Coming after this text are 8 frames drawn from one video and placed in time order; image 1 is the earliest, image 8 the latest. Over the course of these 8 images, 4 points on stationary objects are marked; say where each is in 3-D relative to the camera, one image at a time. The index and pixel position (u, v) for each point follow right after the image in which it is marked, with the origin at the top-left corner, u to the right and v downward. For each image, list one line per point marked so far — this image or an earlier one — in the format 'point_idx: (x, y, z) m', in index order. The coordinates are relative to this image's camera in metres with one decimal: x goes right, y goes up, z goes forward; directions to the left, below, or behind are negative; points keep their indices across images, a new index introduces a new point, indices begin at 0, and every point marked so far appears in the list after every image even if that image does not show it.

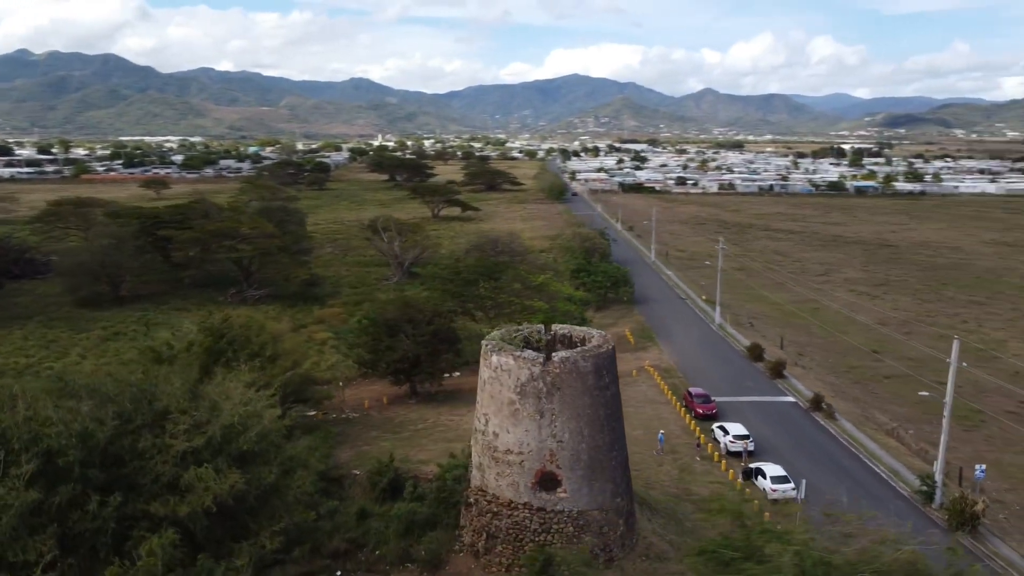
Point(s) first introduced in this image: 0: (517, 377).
0: (+0.1, -1.7, +15.2) m
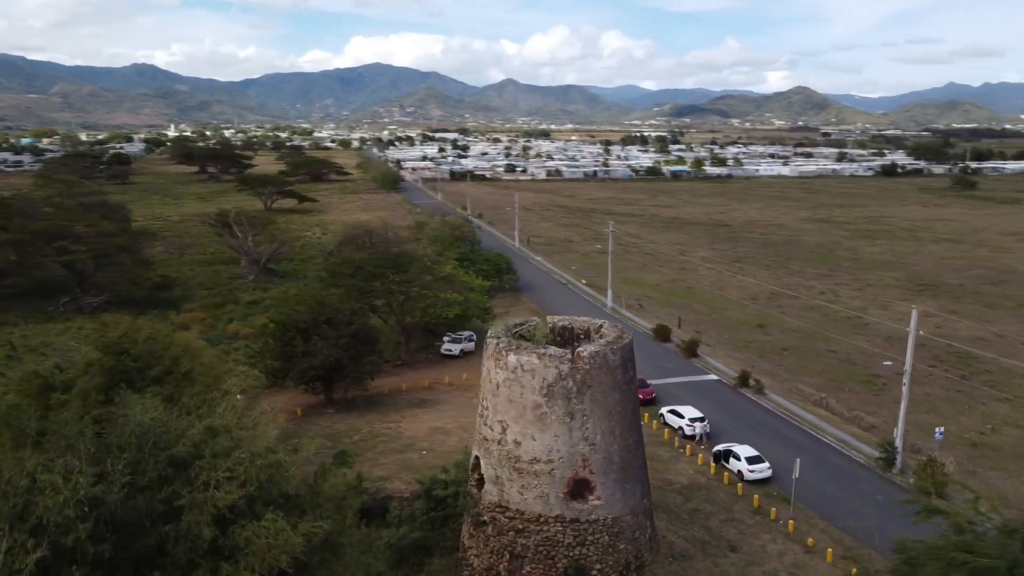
0: (+0.5, -1.5, +13.6) m
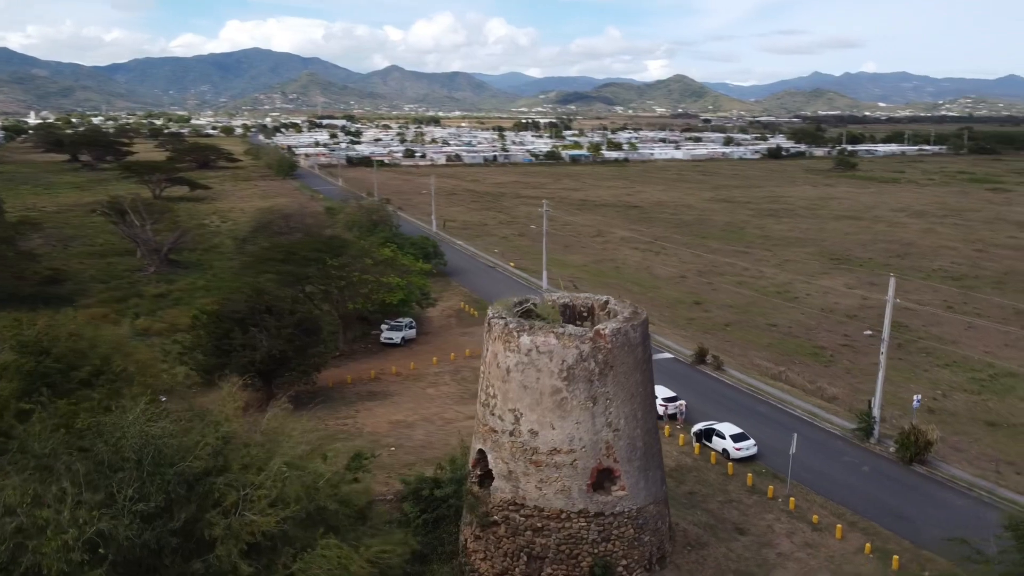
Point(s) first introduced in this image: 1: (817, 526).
0: (+0.8, -1.1, +12.2) m
1: (+6.0, -4.7, +15.8) m
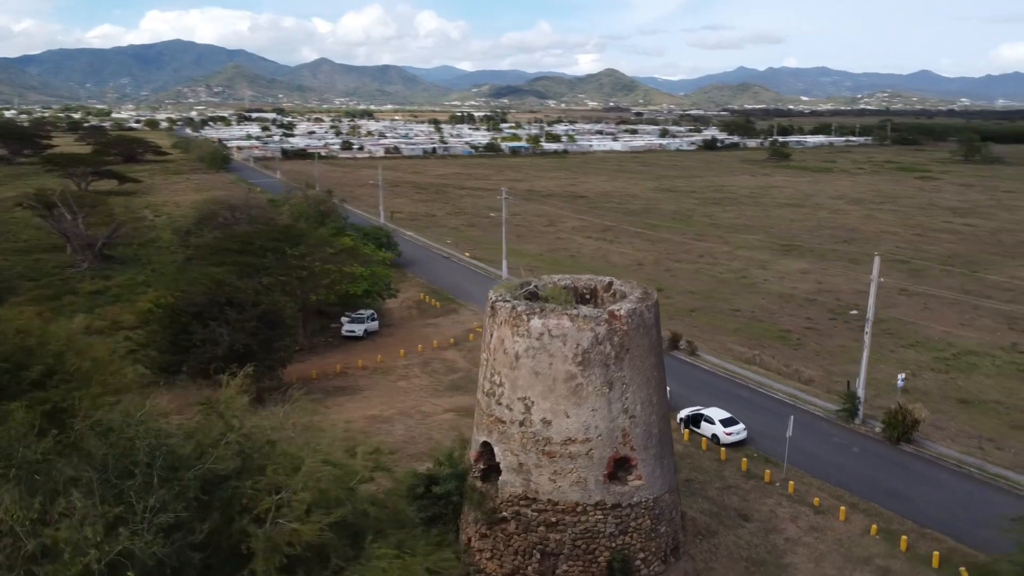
0: (+0.9, -0.8, +11.5) m
1: (+5.9, -4.3, +15.5) m
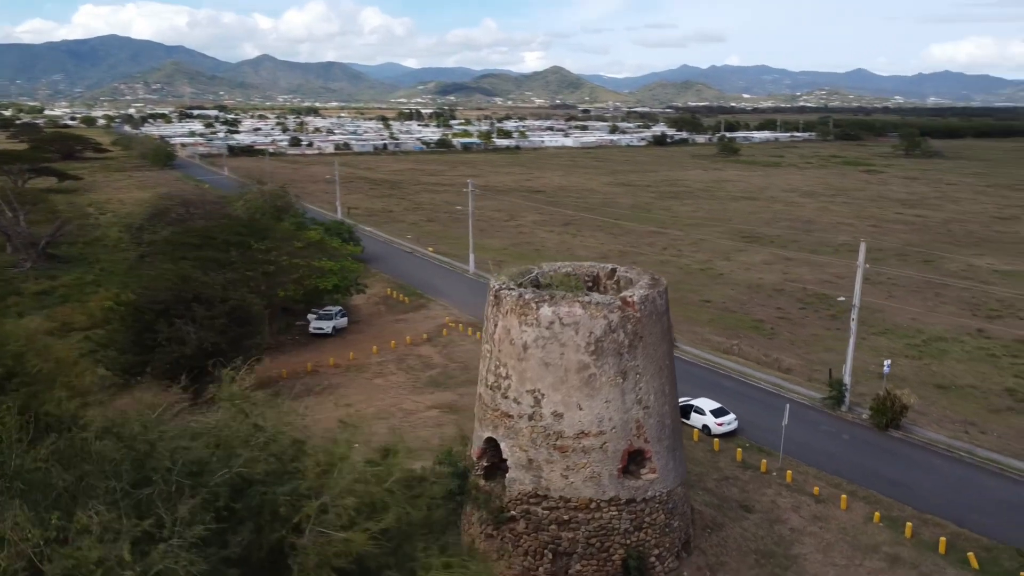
0: (+1.1, -0.6, +11.0) m
1: (+5.8, -4.0, +15.3) m
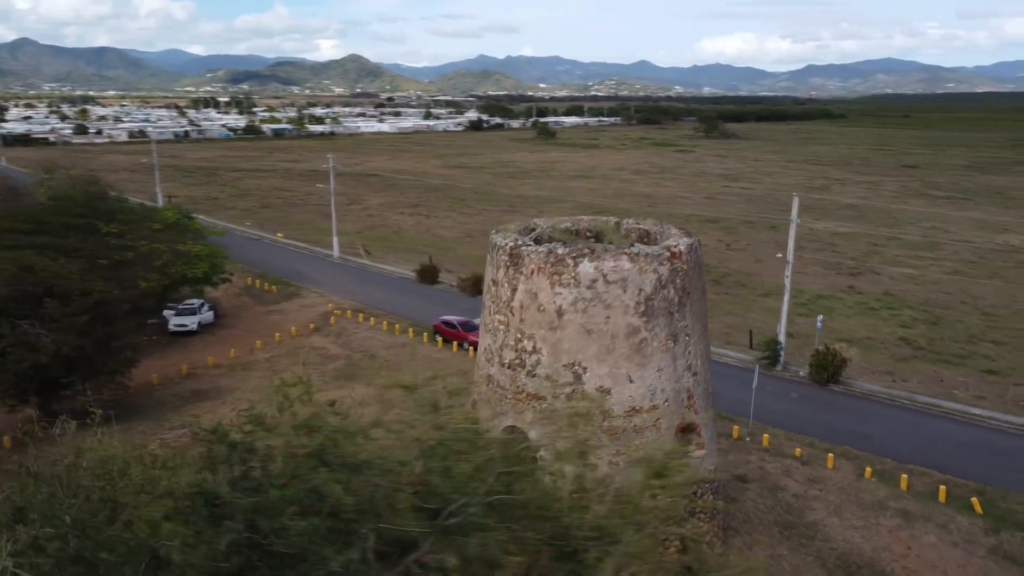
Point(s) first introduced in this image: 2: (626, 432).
0: (+1.5, 0.0, +9.2) m
1: (+5.3, -3.1, +14.6) m
2: (+1.3, -1.7, +9.4) m
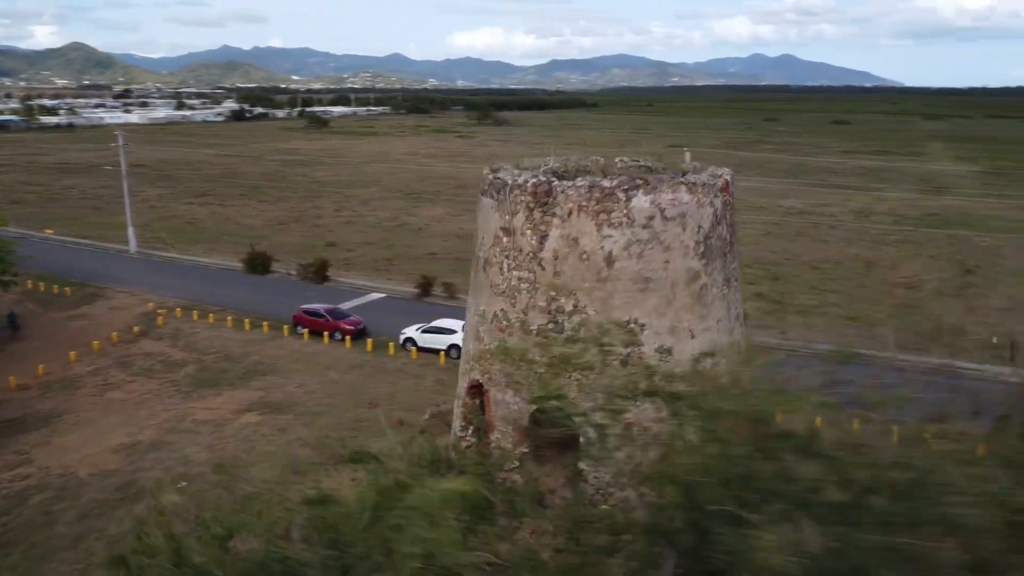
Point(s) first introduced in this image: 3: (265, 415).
0: (+1.8, +0.6, +7.7) m
1: (+4.2, -2.2, +14.0) m
2: (+1.7, -1.1, +7.9) m
3: (-4.1, -2.1, +13.3) m
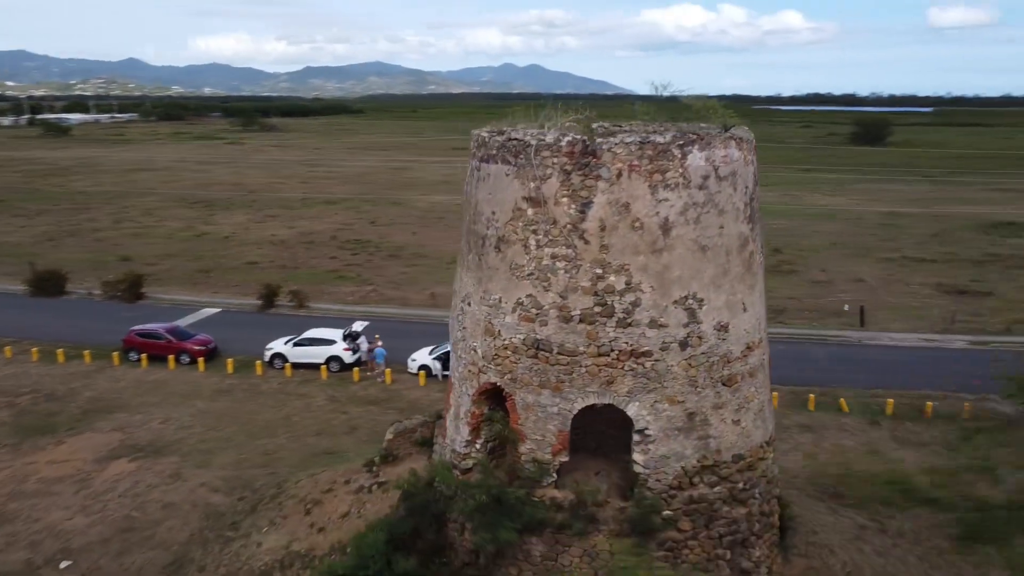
0: (+2.0, +0.9, +6.9) m
1: (+2.8, -1.9, +13.6) m
2: (+2.0, -0.8, +7.1) m
3: (-5.0, -2.3, +10.6) m
